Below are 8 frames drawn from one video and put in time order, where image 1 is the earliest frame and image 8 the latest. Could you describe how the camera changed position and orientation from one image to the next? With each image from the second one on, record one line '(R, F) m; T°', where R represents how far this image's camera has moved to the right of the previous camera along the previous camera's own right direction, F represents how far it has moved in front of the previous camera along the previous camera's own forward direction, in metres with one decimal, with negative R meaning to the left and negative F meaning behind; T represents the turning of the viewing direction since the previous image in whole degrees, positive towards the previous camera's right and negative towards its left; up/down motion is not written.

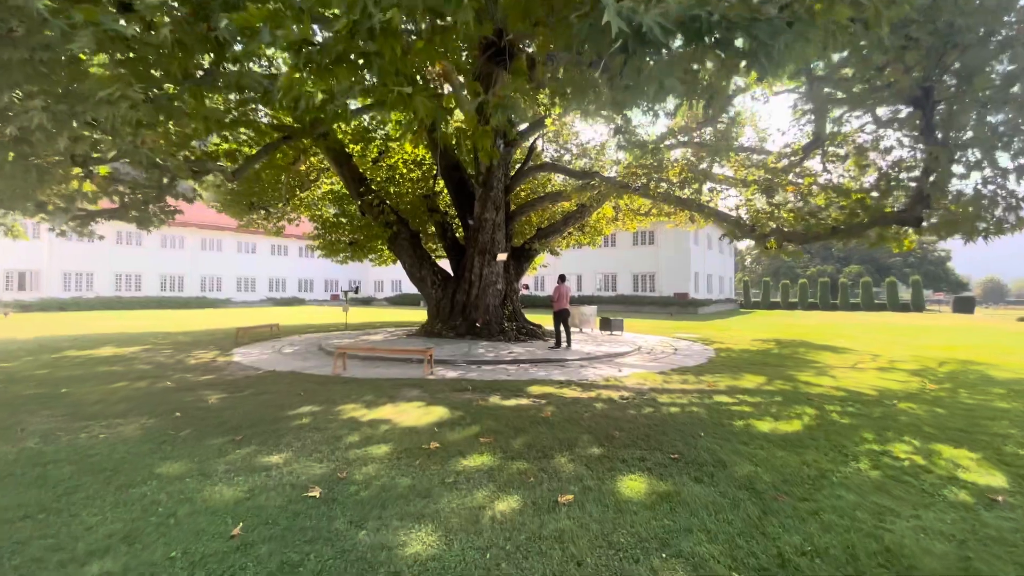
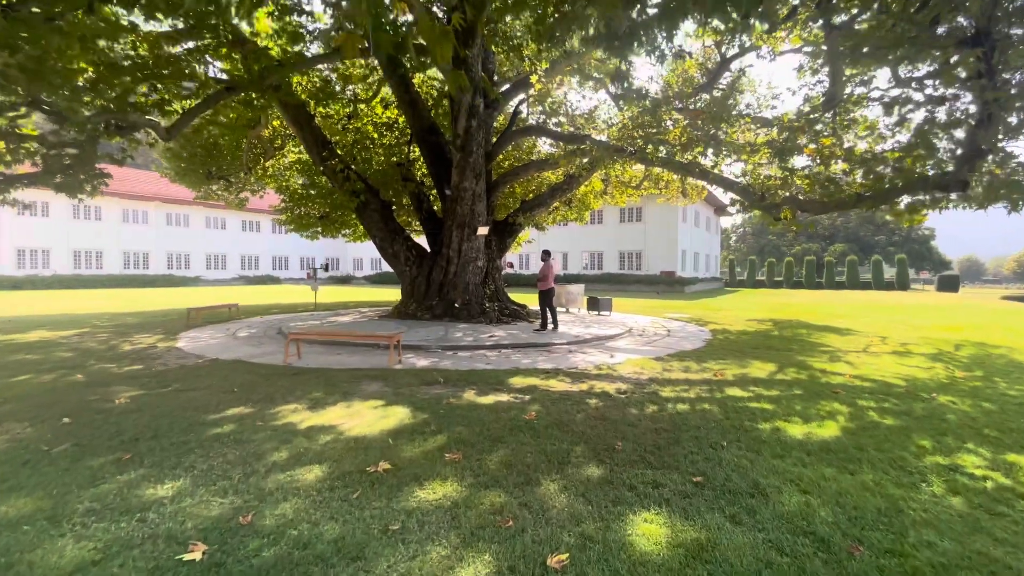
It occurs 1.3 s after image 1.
(+0.1, +1.1) m; +2°
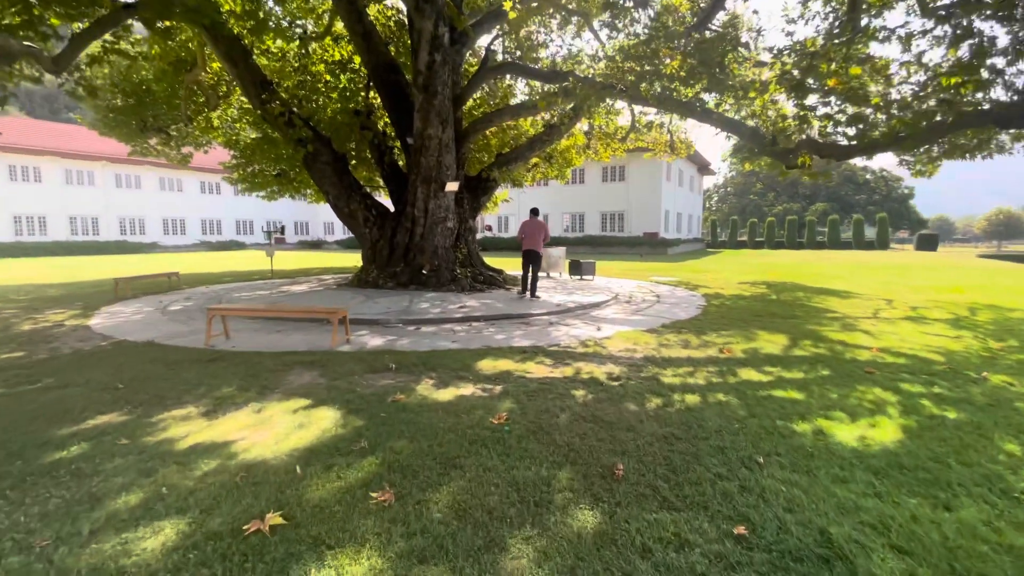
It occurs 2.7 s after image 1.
(+0.1, +1.2) m; +2°
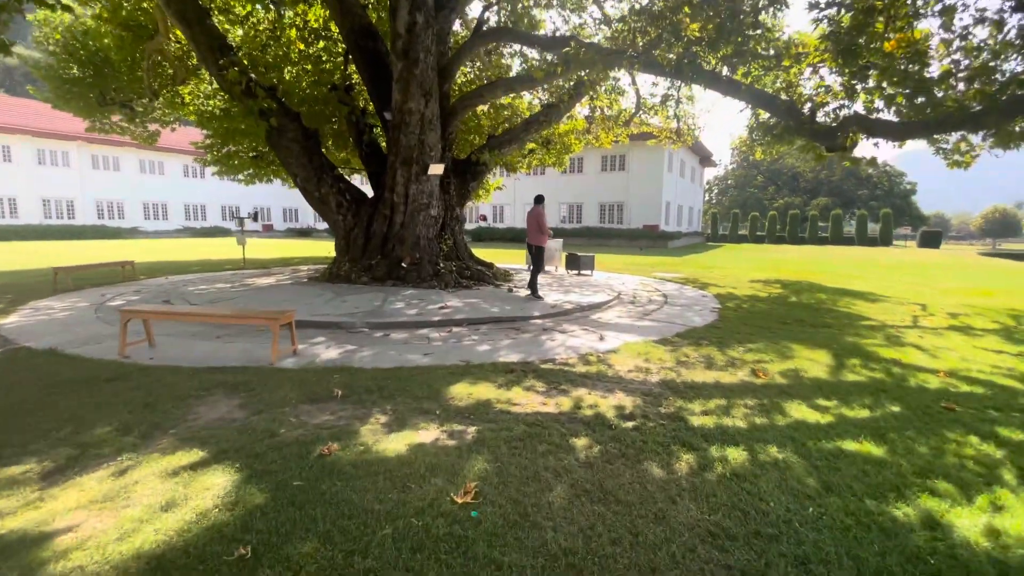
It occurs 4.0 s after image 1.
(+0.1, +1.1) m; +1°
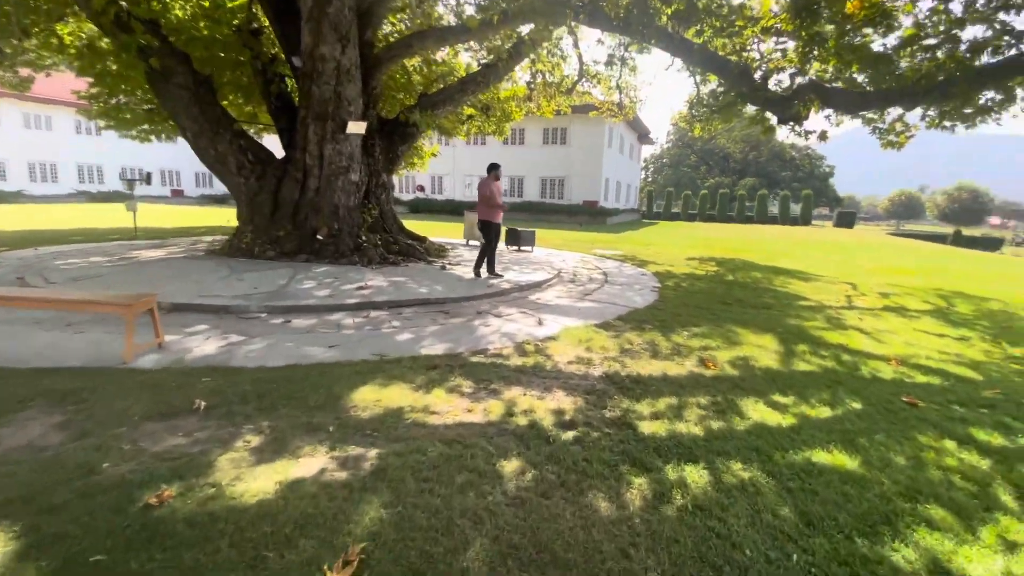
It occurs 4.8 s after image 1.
(+0.1, +0.7) m; +7°
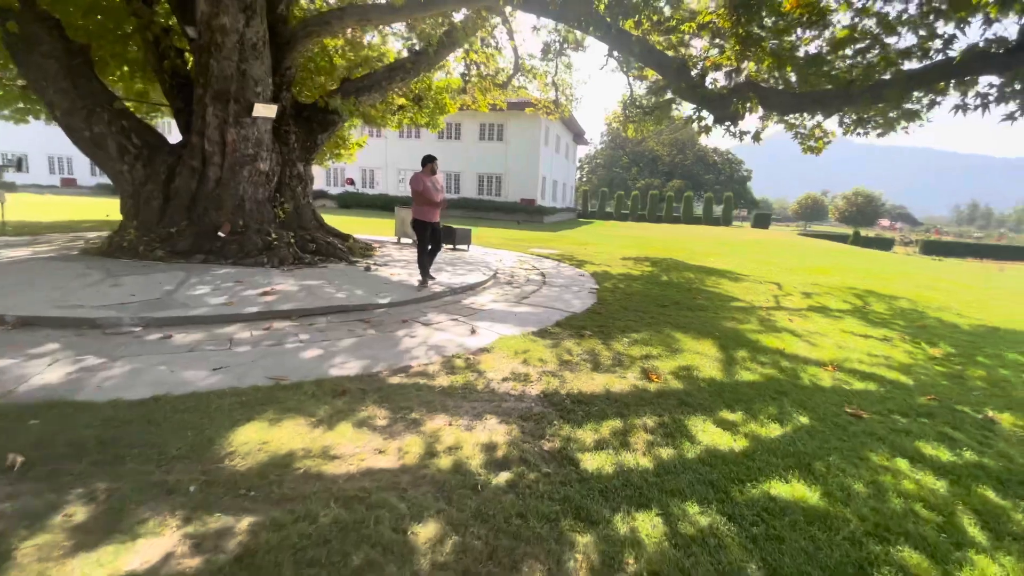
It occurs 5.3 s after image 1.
(+0.1, +0.5) m; +7°
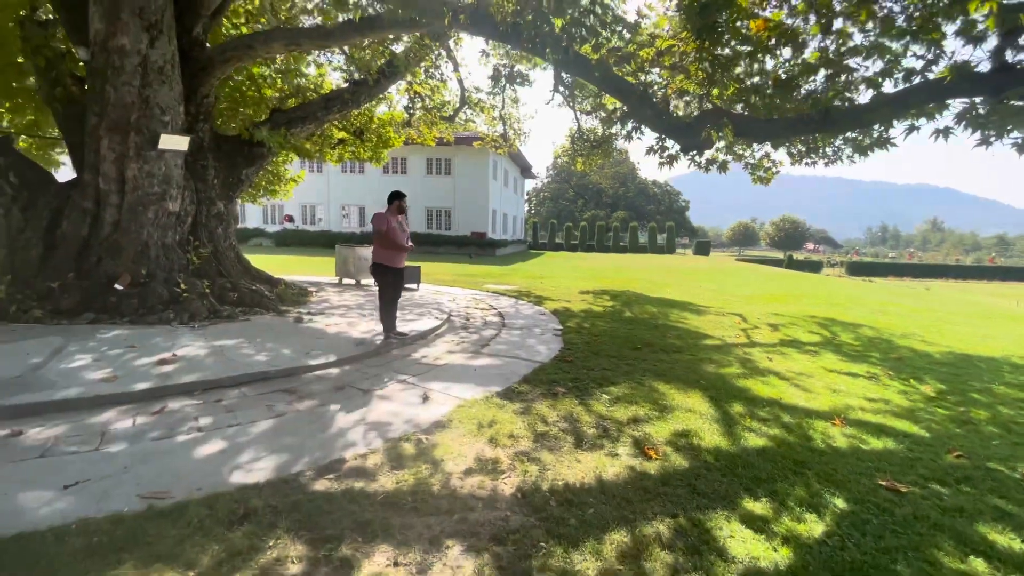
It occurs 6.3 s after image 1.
(-0.1, +0.7) m; +6°
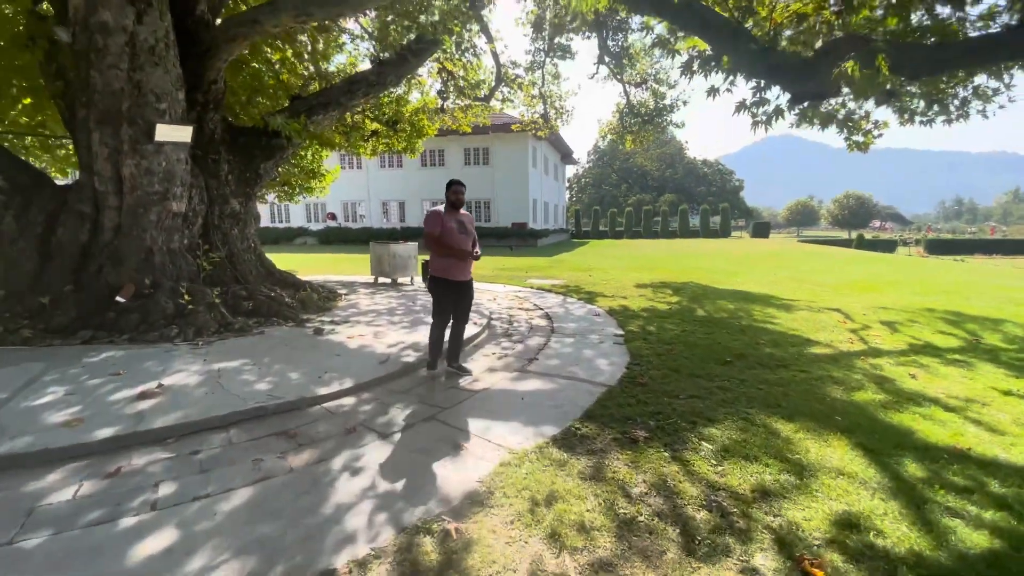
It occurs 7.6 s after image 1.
(-0.1, +1.1) m; -5°
